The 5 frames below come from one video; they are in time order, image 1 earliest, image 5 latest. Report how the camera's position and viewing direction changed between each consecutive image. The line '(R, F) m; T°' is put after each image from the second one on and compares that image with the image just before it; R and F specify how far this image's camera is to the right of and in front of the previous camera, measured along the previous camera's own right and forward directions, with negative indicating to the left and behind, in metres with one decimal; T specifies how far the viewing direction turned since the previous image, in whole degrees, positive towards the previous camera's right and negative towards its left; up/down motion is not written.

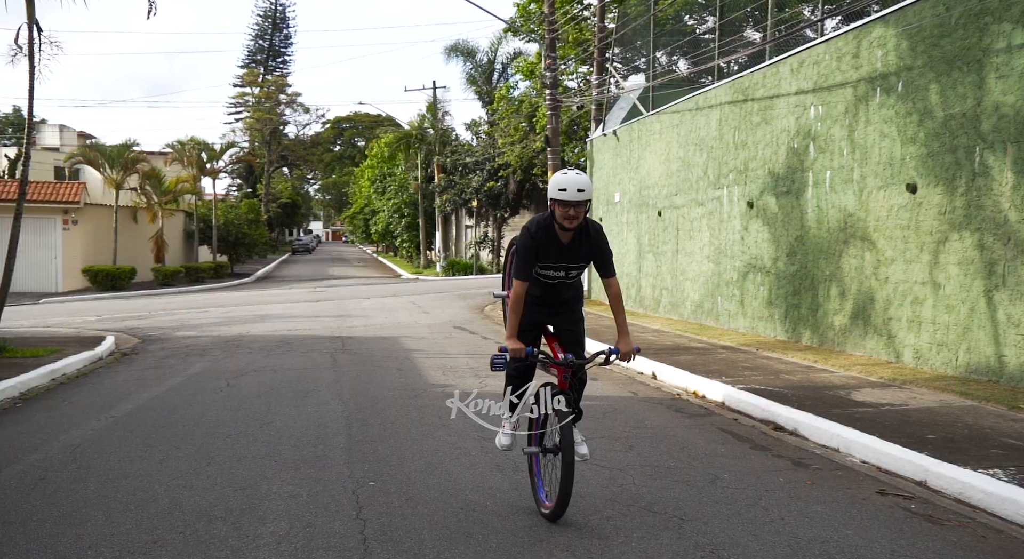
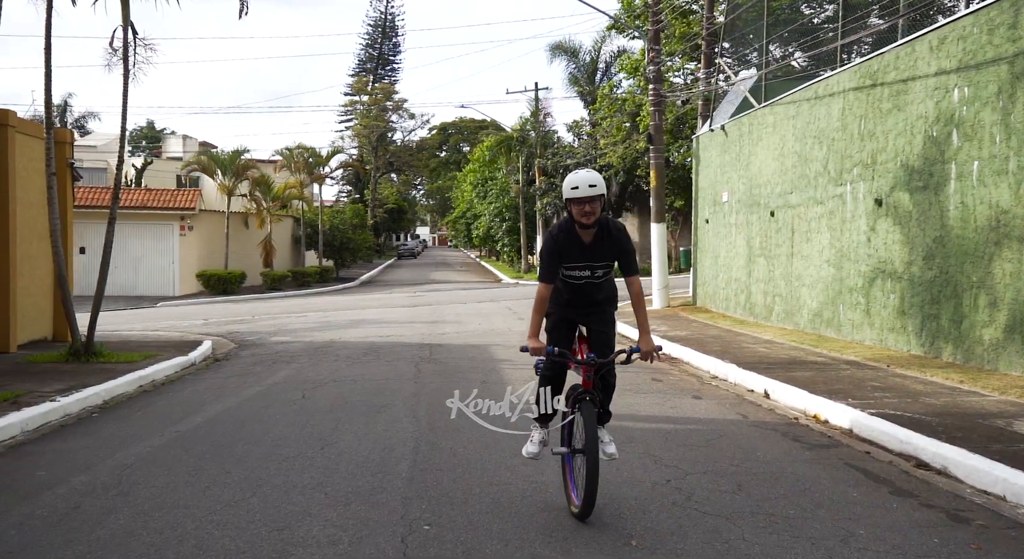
(+0.1, +0.9) m; -7°
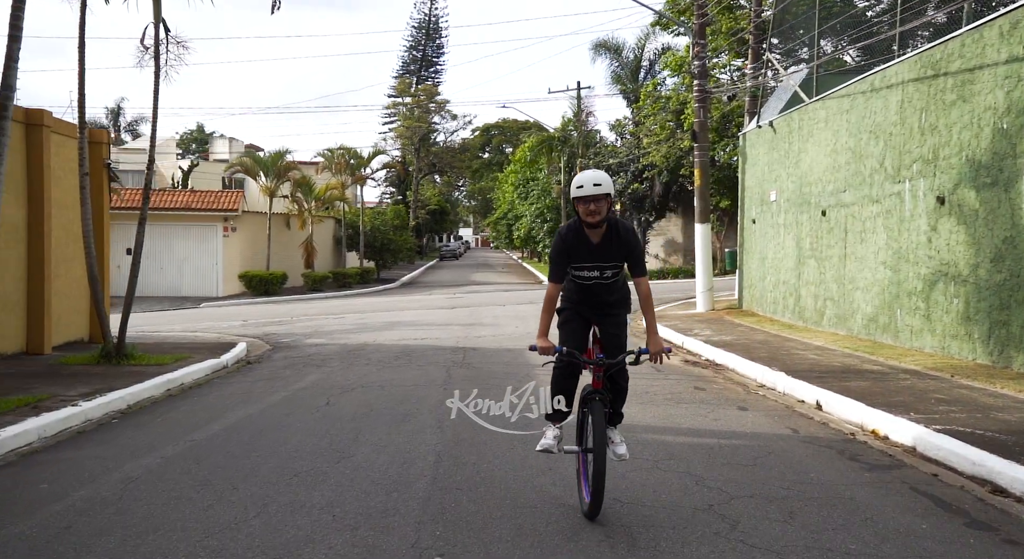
(+0.1, +0.5) m; -3°
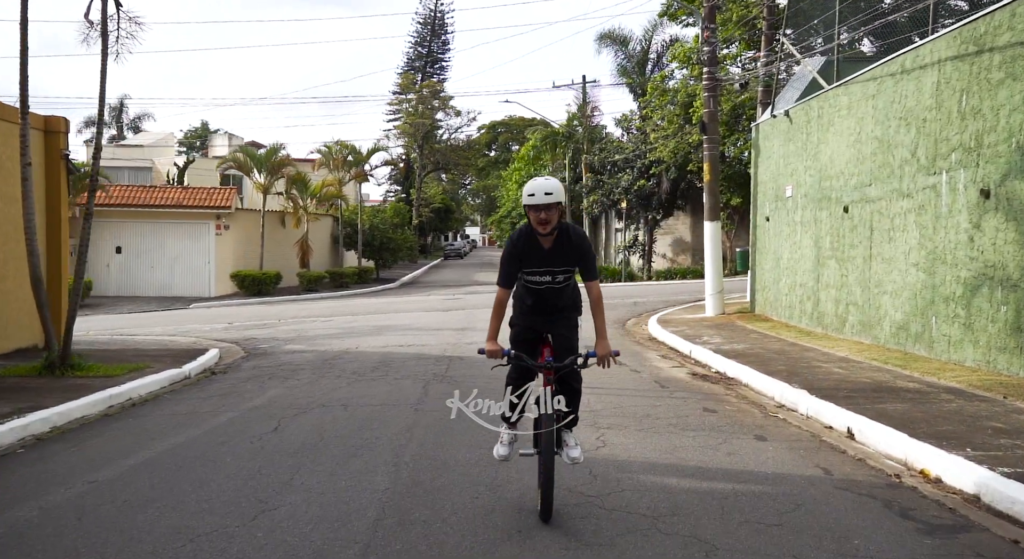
(+0.2, +1.3) m; -1°
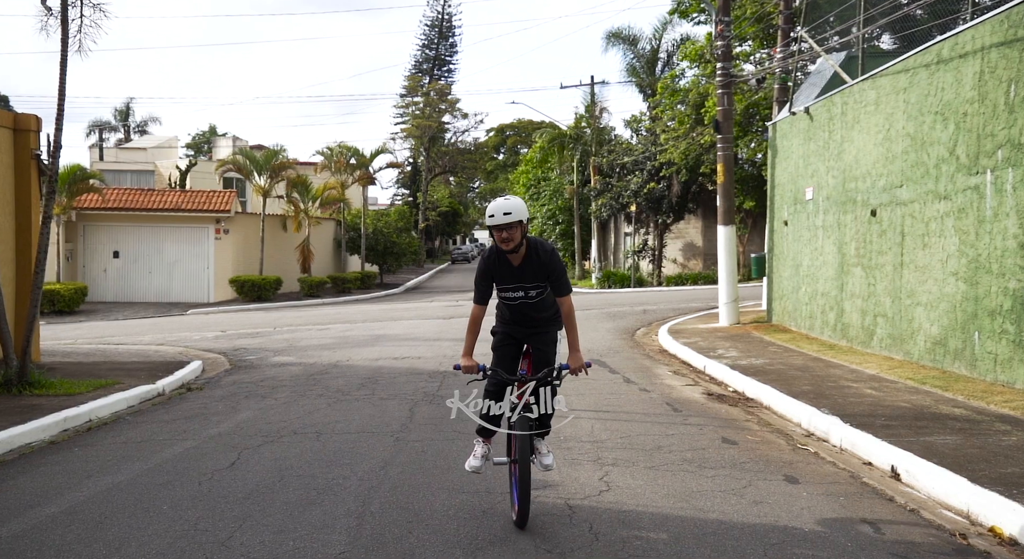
(+0.1, +1.0) m; -1°
